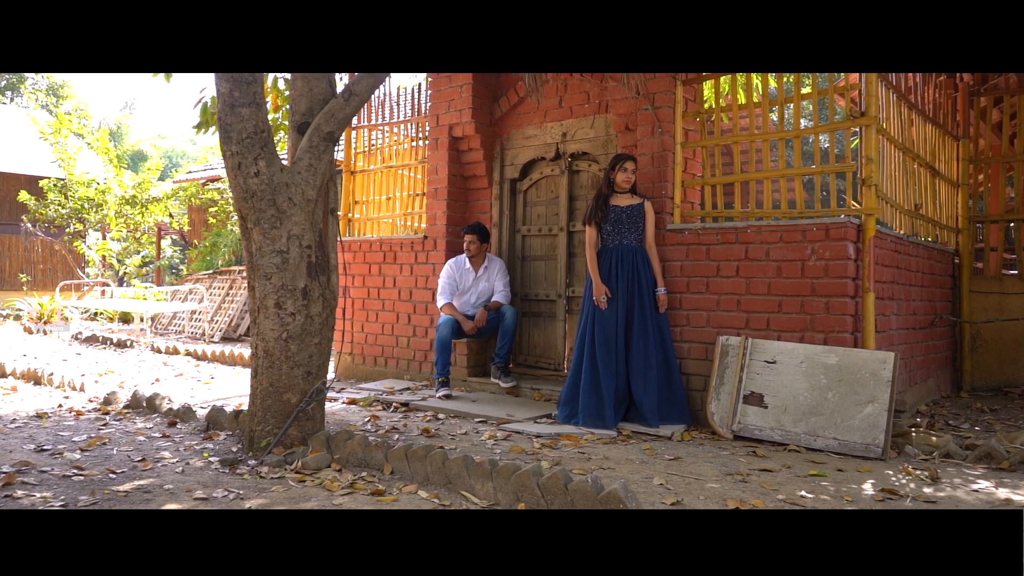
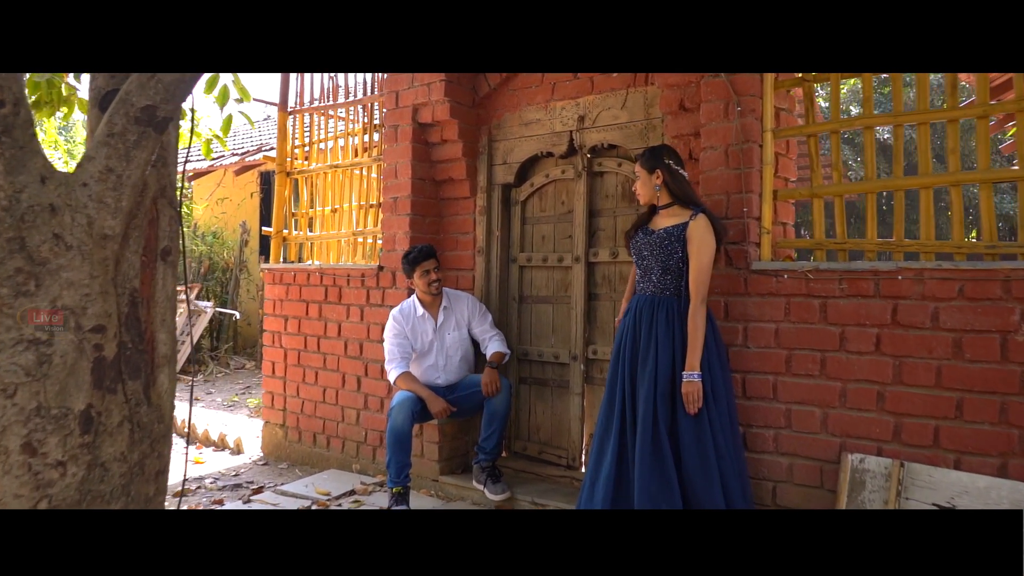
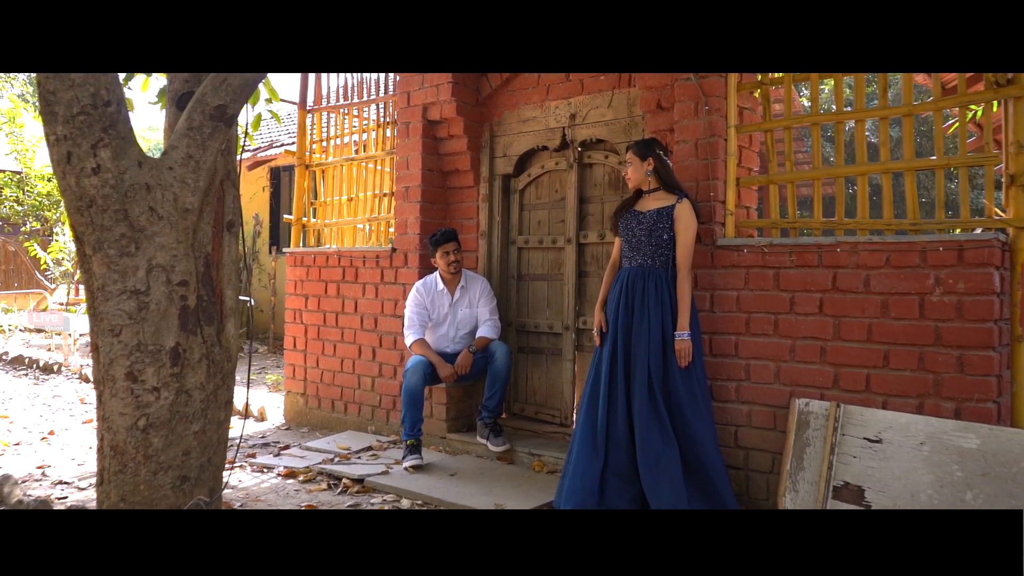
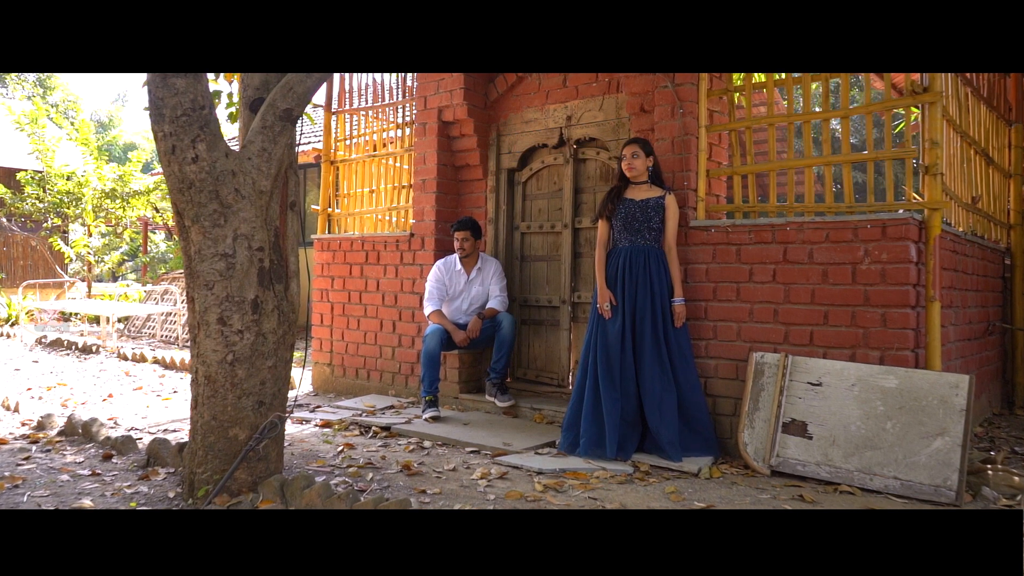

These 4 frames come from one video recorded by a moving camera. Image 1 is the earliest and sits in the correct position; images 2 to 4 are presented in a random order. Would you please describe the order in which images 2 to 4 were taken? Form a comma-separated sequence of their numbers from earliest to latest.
4, 3, 2
